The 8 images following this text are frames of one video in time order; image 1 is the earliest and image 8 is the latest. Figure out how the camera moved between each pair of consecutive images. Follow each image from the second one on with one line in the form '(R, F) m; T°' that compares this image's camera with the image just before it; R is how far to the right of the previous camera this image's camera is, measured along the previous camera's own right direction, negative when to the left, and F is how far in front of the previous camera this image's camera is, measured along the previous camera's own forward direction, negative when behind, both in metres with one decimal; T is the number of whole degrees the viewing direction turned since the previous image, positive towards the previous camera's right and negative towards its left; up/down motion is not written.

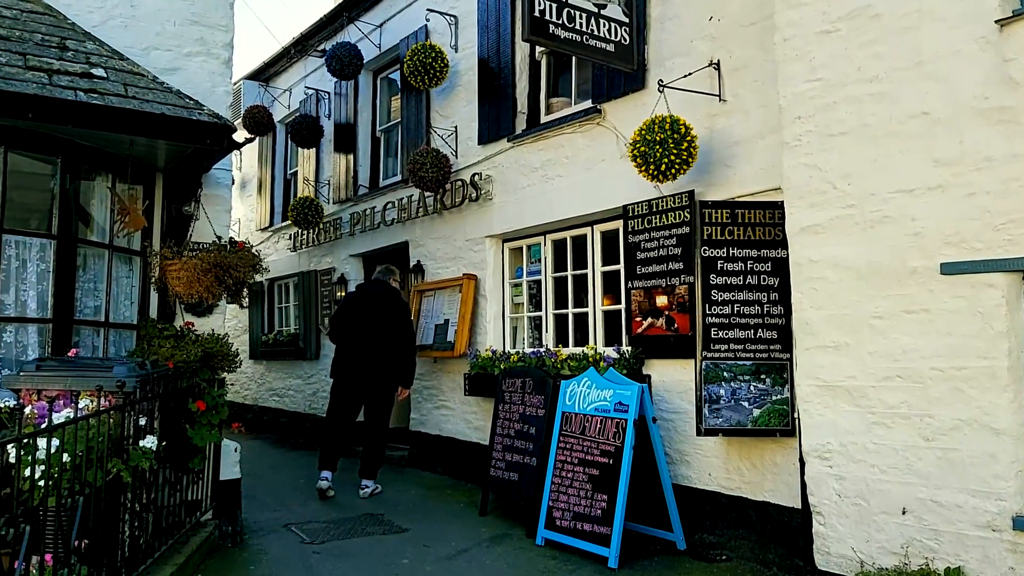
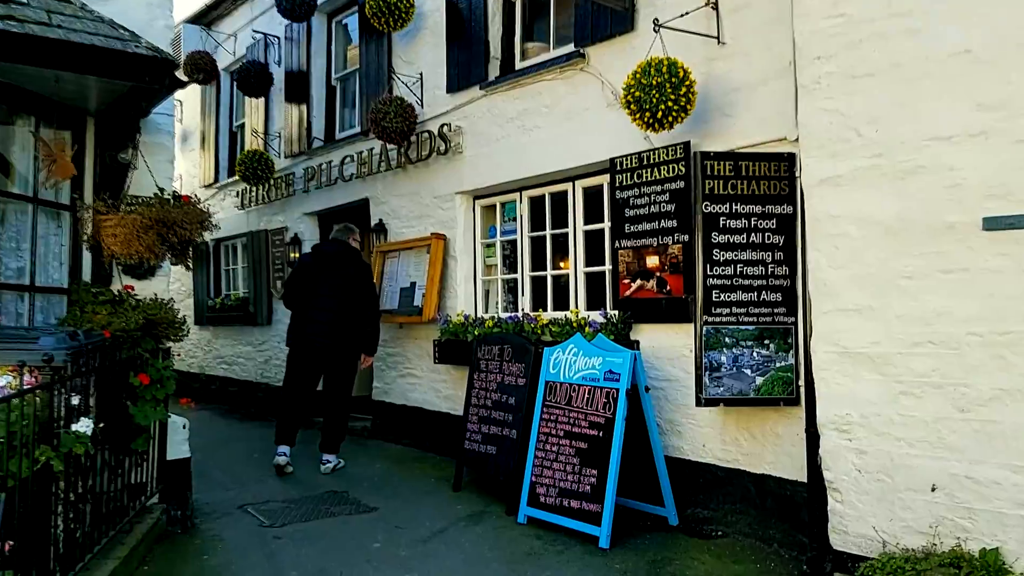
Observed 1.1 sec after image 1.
(-0.2, +0.4) m; +4°
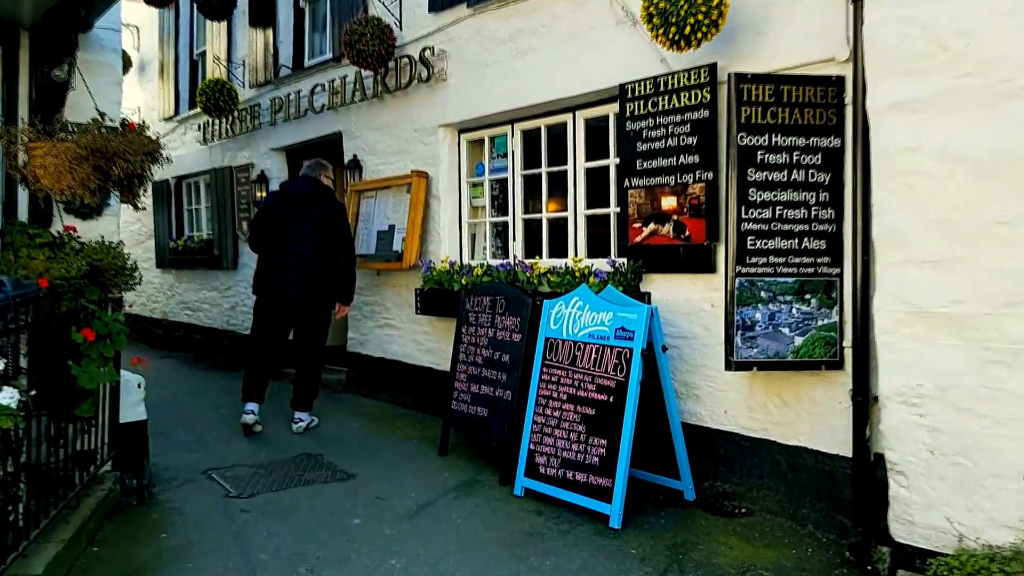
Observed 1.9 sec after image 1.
(-0.1, +0.6) m; +2°
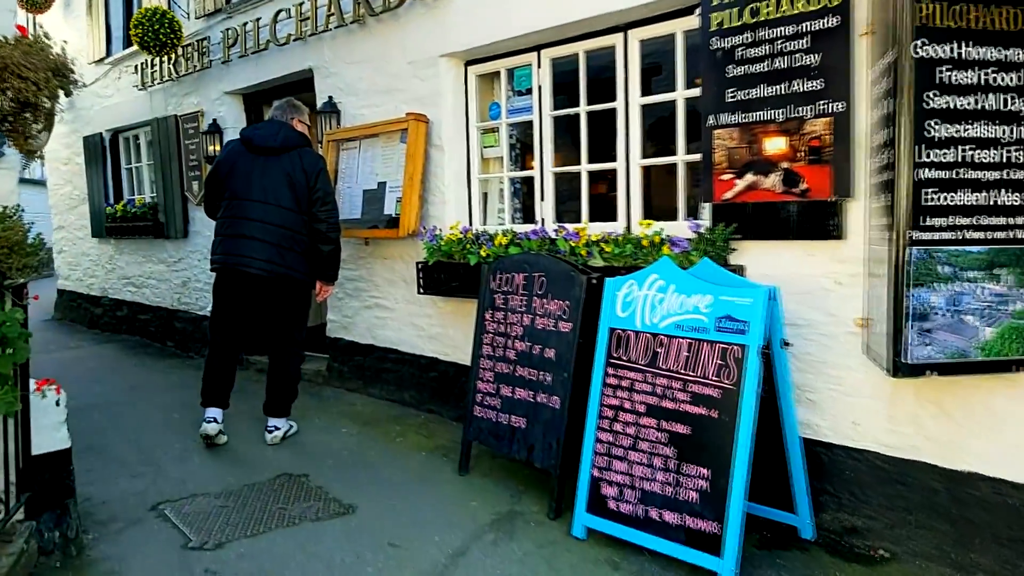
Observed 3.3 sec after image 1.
(-0.4, +1.1) m; +3°
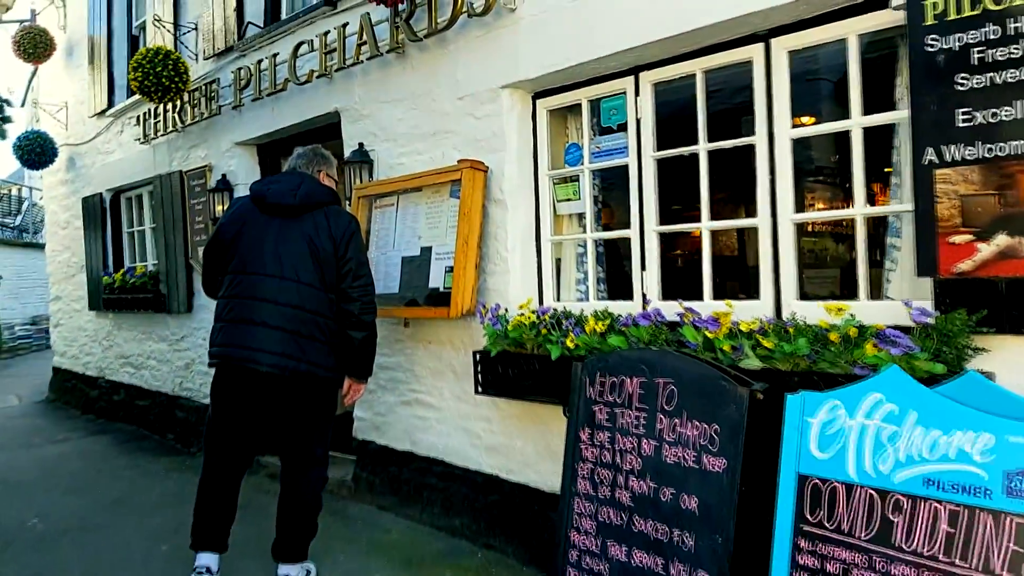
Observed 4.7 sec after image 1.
(-0.3, +1.1) m; -2°
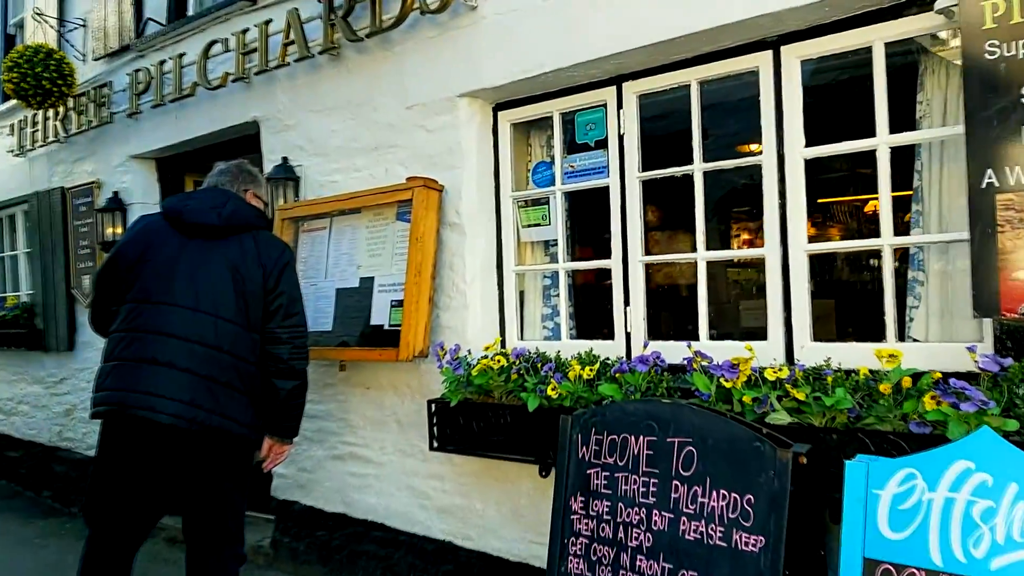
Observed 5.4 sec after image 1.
(-0.2, +0.5) m; +7°
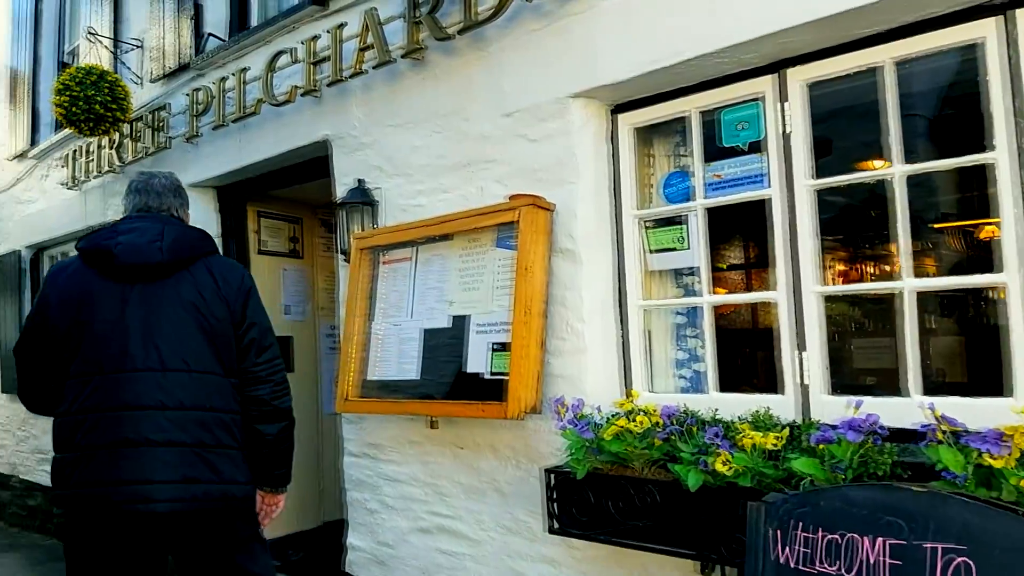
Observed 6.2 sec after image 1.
(-0.3, +0.6) m; -4°
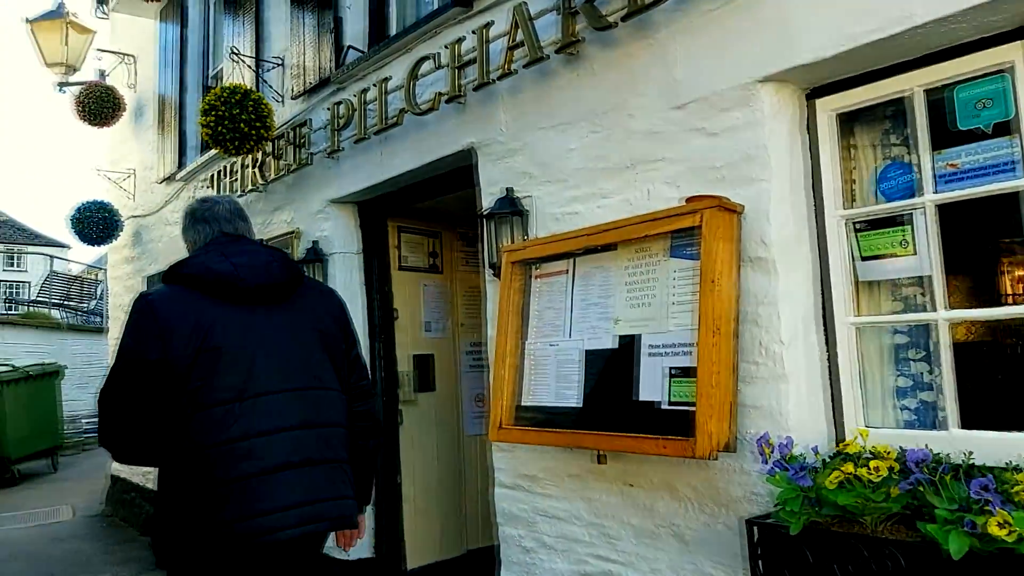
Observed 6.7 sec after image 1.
(-0.2, +0.3) m; -9°
